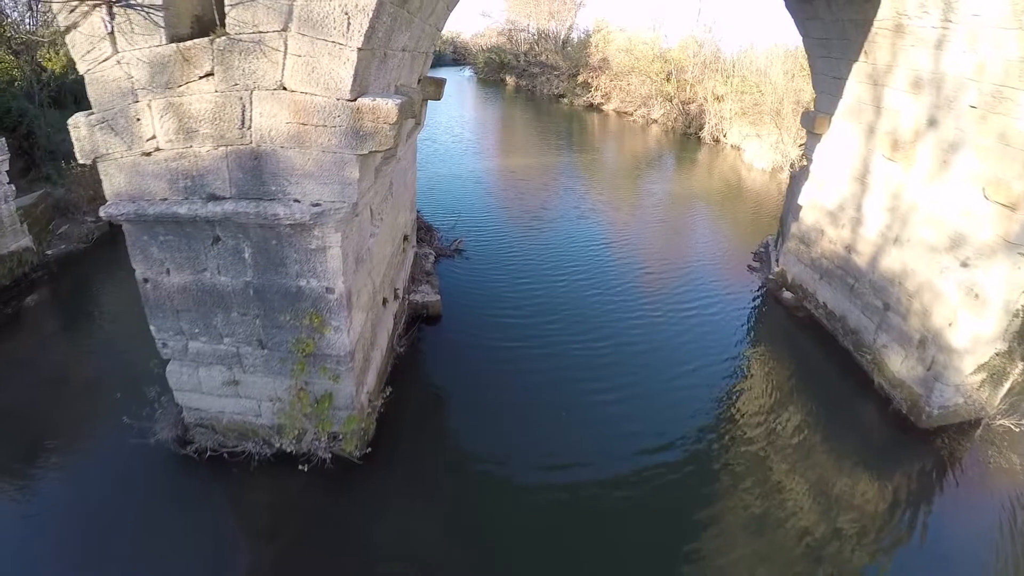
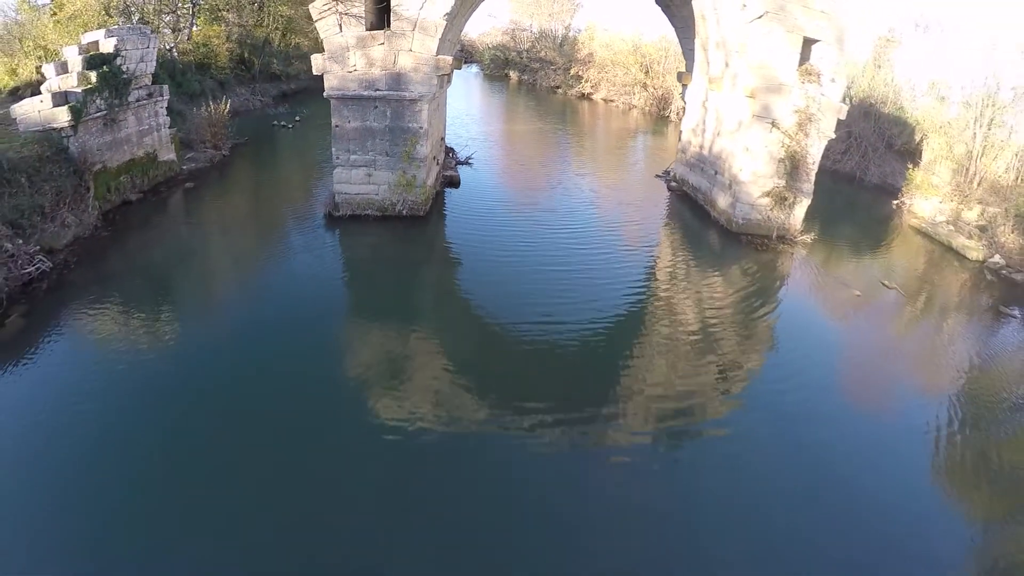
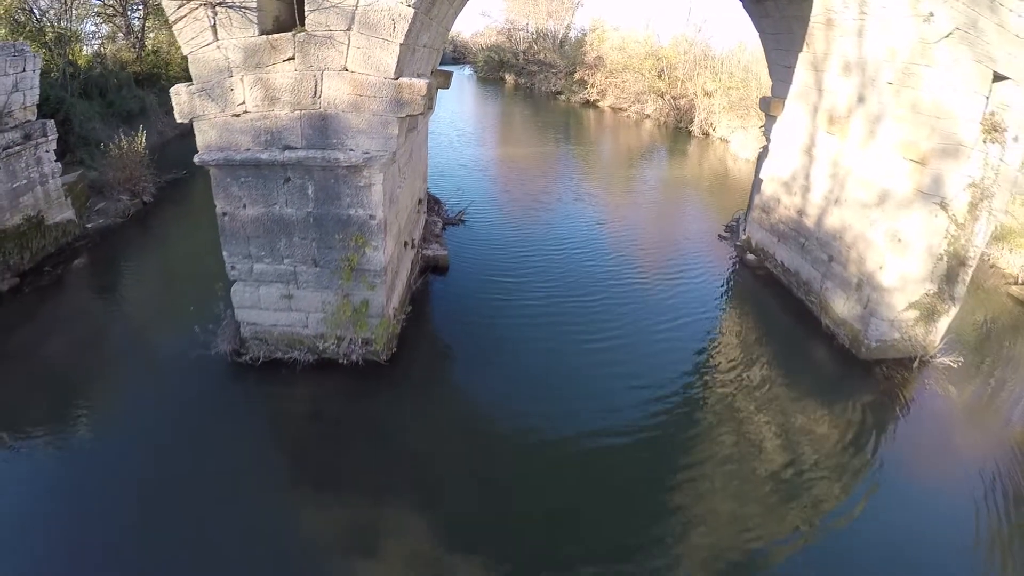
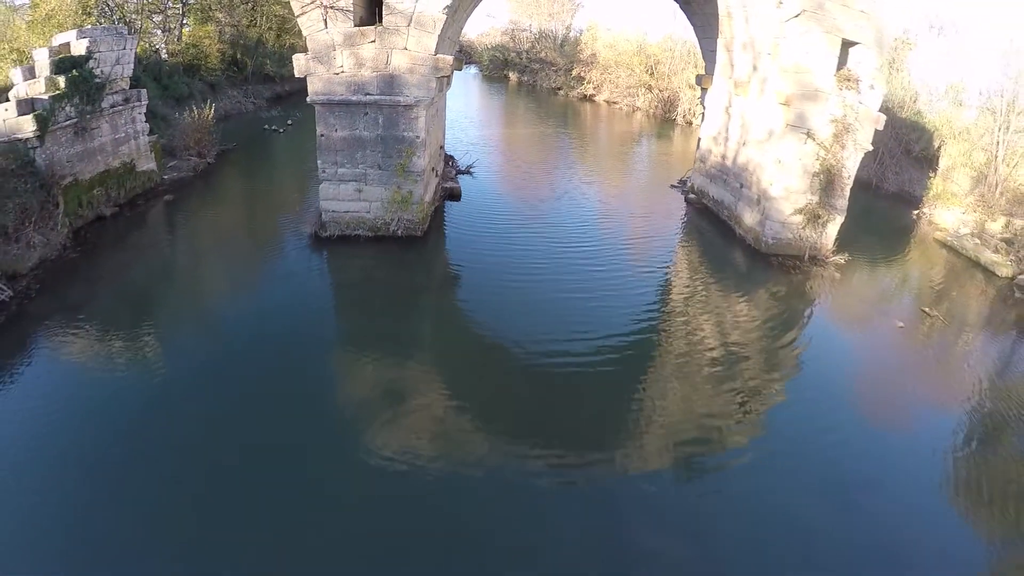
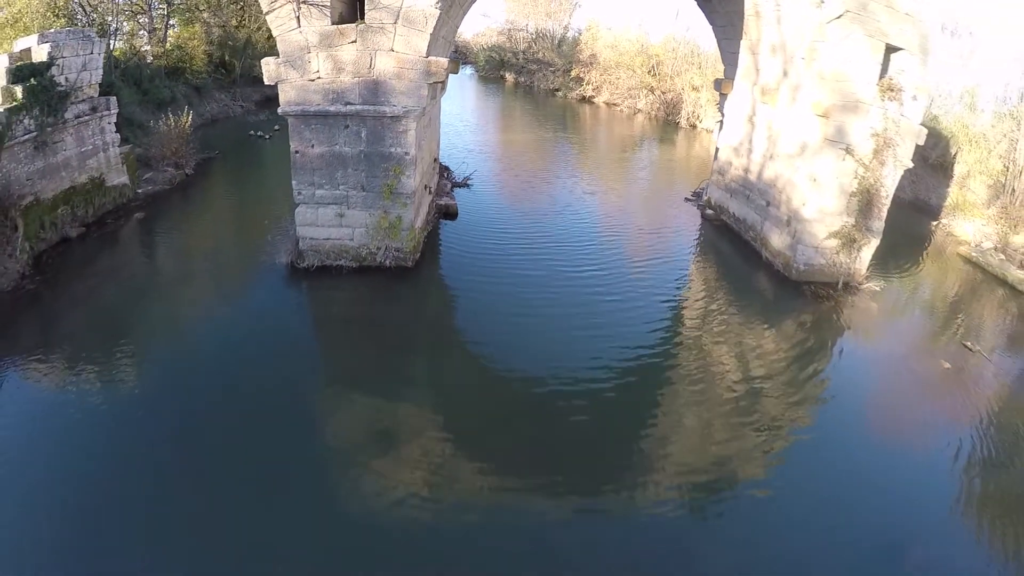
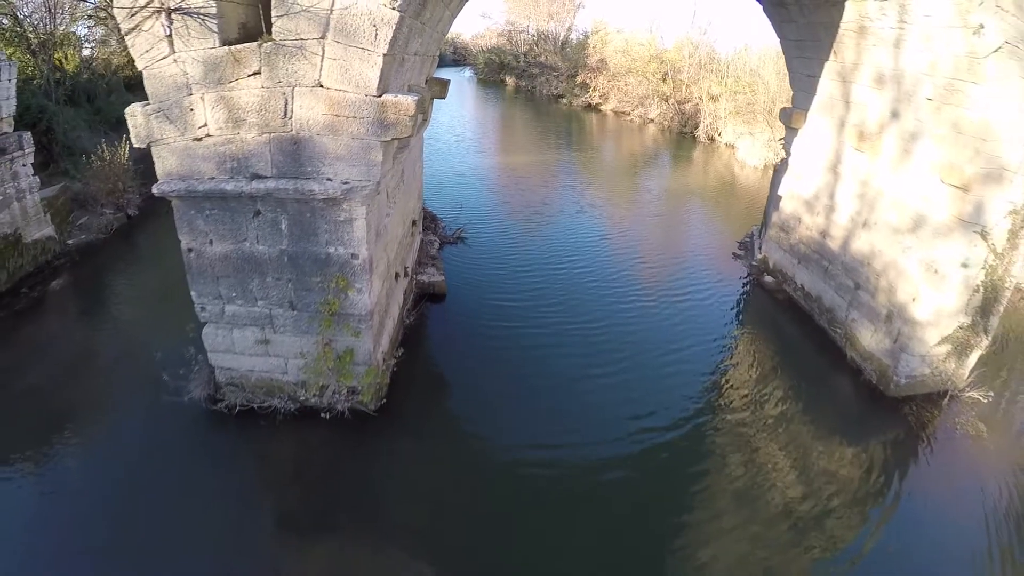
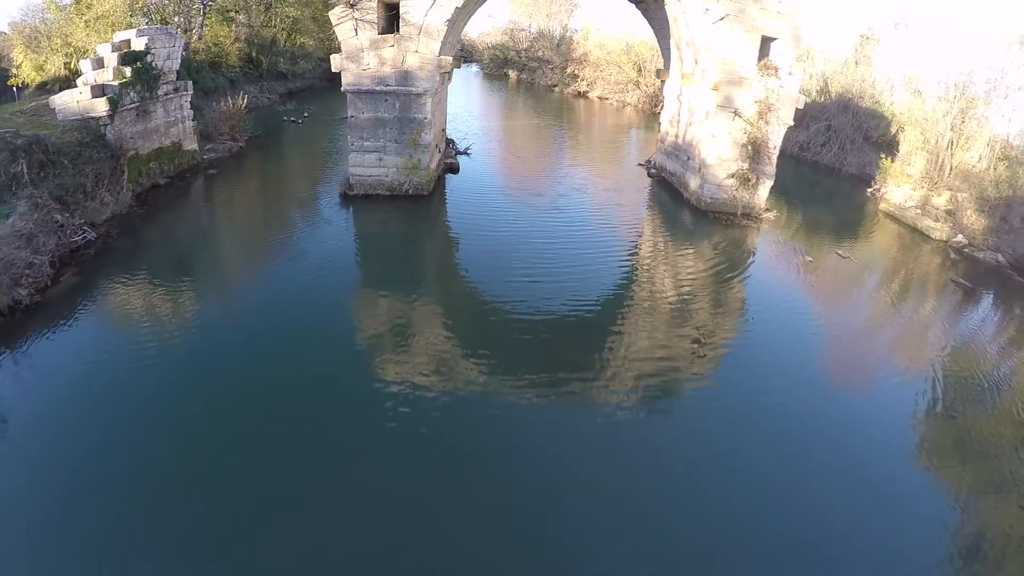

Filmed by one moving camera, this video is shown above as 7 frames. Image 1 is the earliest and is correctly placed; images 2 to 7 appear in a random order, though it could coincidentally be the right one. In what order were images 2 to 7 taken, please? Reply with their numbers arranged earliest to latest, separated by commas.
6, 3, 5, 4, 2, 7
